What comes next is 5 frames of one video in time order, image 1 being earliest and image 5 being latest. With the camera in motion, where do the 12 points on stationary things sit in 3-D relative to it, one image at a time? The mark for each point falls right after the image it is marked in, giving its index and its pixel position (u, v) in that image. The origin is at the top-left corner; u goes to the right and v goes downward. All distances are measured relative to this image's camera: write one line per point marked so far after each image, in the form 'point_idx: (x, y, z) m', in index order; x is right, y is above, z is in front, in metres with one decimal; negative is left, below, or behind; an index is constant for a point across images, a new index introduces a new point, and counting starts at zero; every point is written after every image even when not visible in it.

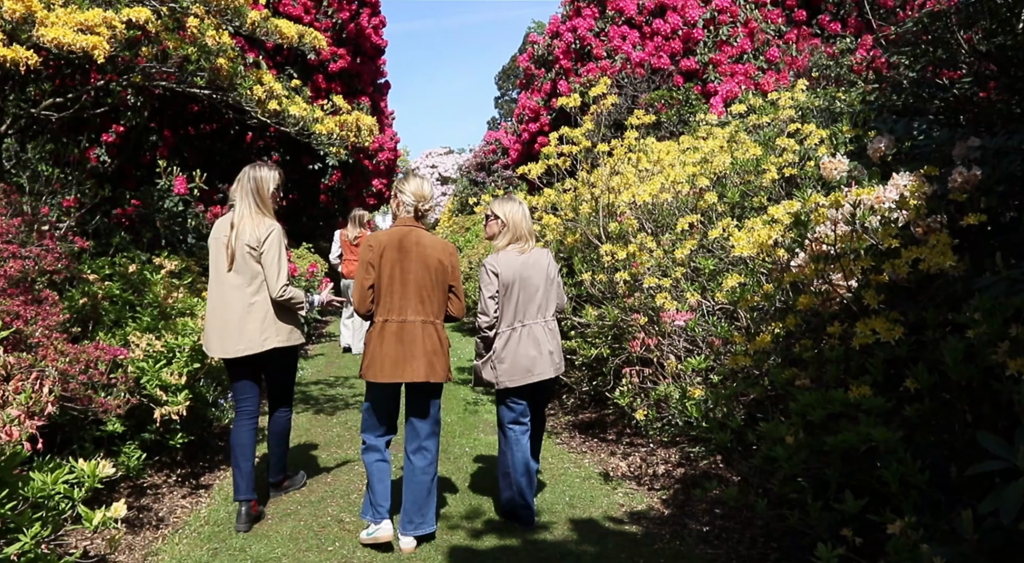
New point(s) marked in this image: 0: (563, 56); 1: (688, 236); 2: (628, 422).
0: (+0.7, +2.9, +10.0) m
1: (+1.2, +0.3, +5.1) m
2: (+0.9, -1.1, +5.9) m
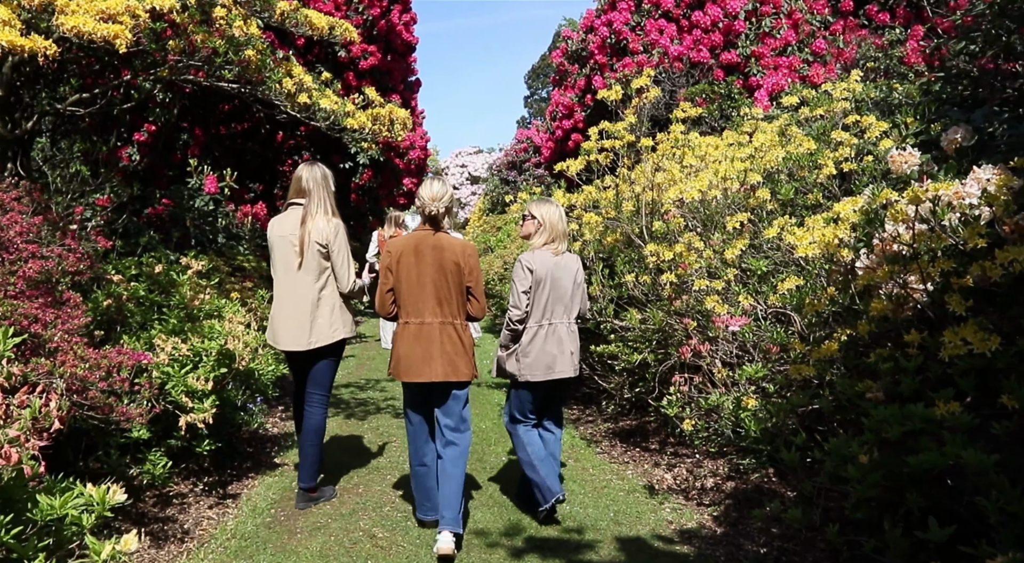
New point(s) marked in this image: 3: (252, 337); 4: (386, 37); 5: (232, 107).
0: (+1.1, +2.9, +9.7) m
1: (+1.4, +0.3, +4.8) m
2: (+1.2, -1.1, +5.6) m
3: (-1.6, -0.3, +4.7) m
4: (-1.7, +3.2, +10.1) m
5: (-3.0, +1.8, +8.2) m
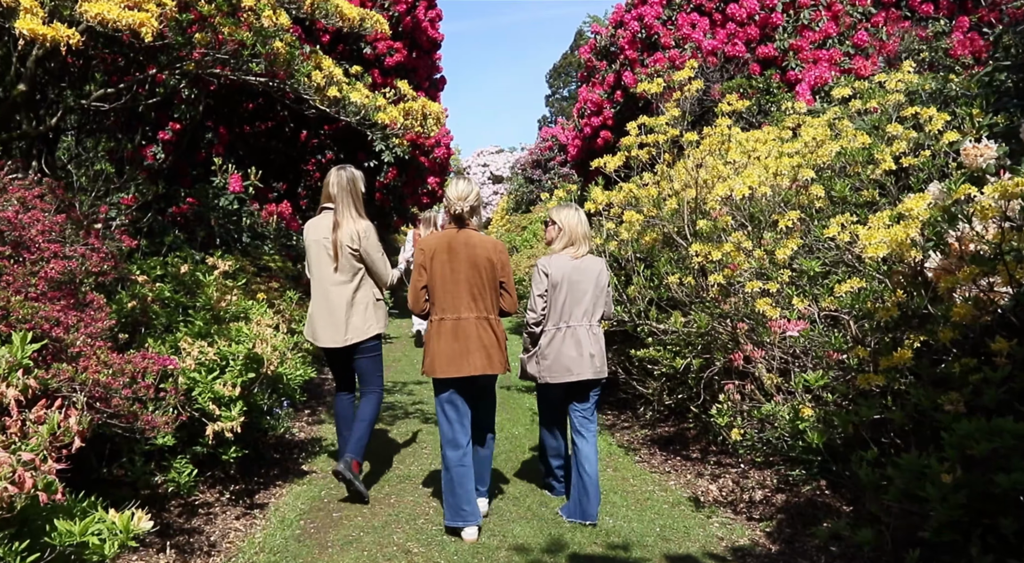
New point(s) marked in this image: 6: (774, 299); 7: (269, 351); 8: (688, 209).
0: (+1.4, +2.9, +9.5) m
1: (+1.7, +0.3, +4.6) m
2: (+1.4, -1.1, +5.3) m
3: (-1.4, -0.4, +4.6) m
4: (-1.3, +3.2, +9.9) m
5: (-2.7, +1.8, +8.0) m
6: (+1.5, -0.1, +4.3) m
7: (-1.4, -0.4, +4.3) m
8: (+1.2, +0.5, +5.2) m
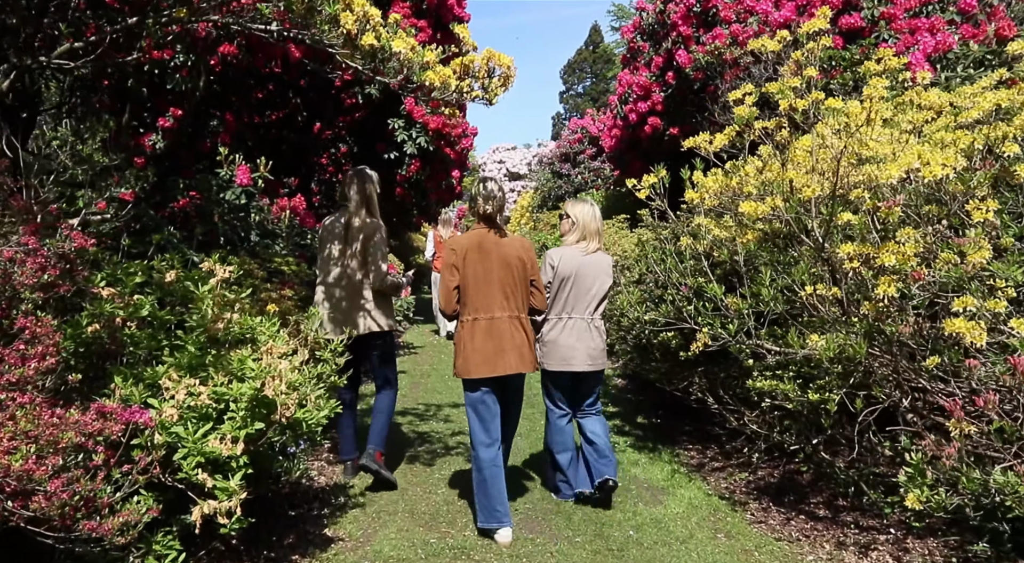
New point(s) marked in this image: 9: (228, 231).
0: (+1.9, +2.9, +8.3) m
1: (+2.1, +0.2, +3.4) m
2: (+1.8, -1.2, +4.2) m
3: (-0.9, -0.4, +3.4) m
4: (-0.8, +3.2, +8.8) m
5: (-2.2, +1.8, +6.9) m
6: (+1.9, -0.2, +3.1) m
7: (-0.9, -0.4, +3.1) m
8: (+1.6, +0.4, +4.0) m
9: (-2.2, +0.4, +5.8) m
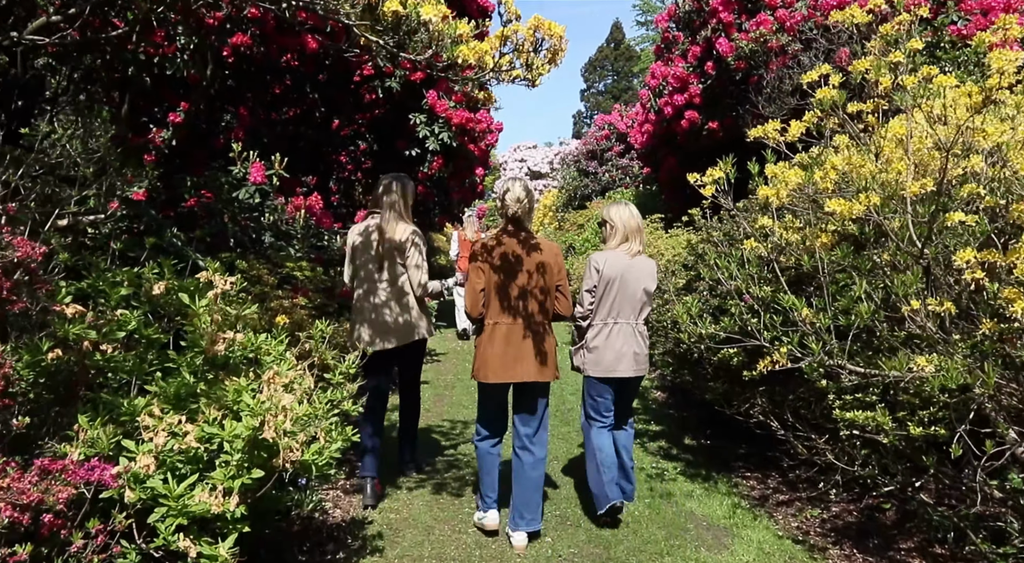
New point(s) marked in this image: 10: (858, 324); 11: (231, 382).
0: (+2.2, +2.8, +7.7) m
1: (+2.3, +0.2, +2.8) m
2: (+2.1, -1.2, +3.6) m
3: (-0.8, -0.5, +2.9) m
4: (-0.5, +3.1, +8.2) m
5: (-1.9, +1.8, +6.4) m
6: (+2.1, -0.2, +2.5) m
7: (-0.8, -0.5, +2.6) m
8: (+1.8, +0.4, +3.4) m
9: (-1.9, +0.3, +5.3) m
10: (+1.7, -0.2, +3.7) m
11: (-1.0, -0.4, +2.8) m
